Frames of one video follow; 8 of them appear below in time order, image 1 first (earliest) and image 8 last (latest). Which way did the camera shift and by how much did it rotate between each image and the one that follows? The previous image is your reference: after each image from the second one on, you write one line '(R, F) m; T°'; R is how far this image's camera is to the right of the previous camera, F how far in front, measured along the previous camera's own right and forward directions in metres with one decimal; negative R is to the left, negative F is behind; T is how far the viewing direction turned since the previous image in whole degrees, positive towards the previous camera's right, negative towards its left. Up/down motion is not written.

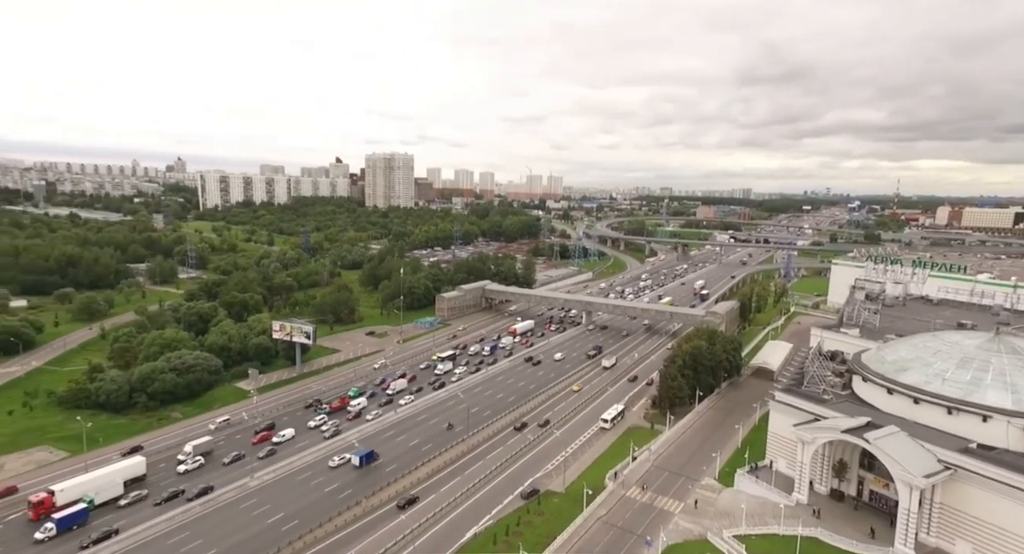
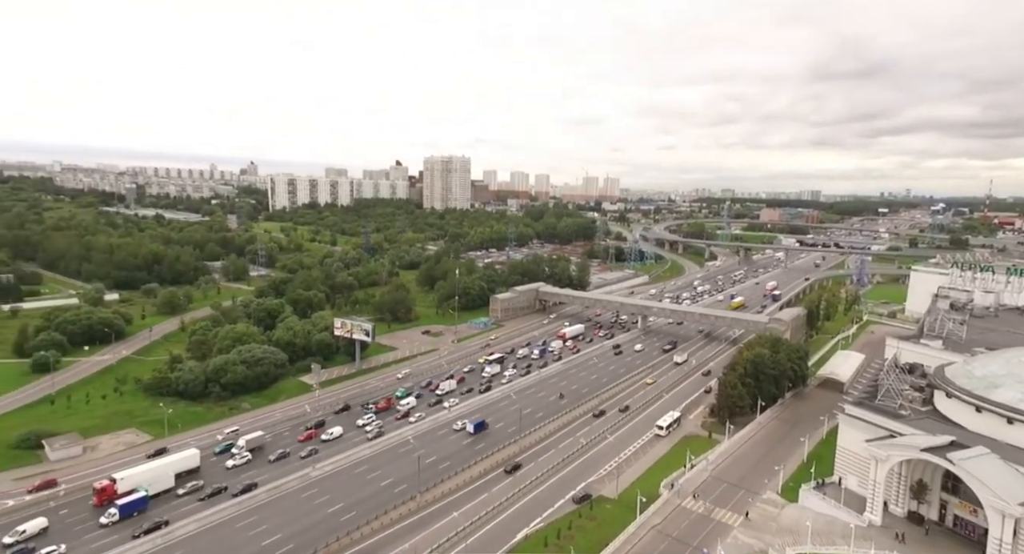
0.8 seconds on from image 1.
(0.0, +0.1) m; -5°
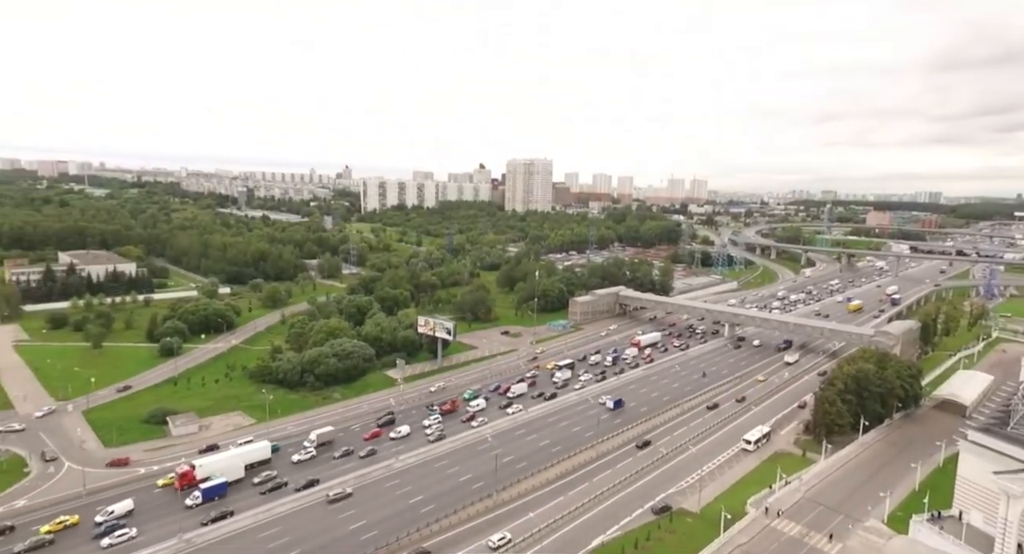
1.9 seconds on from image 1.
(-0.1, +0.2) m; -7°
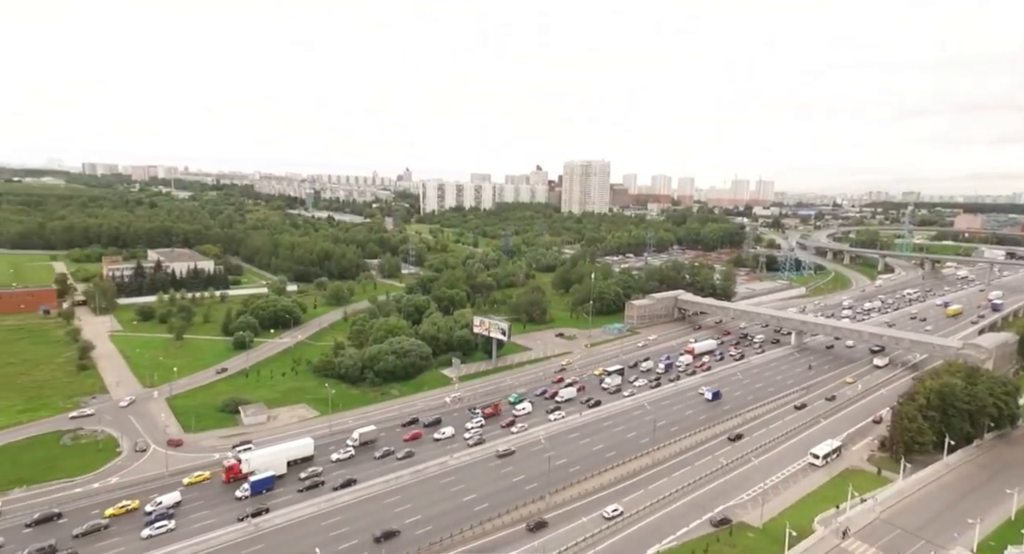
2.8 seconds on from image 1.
(0.0, +0.2) m; -5°
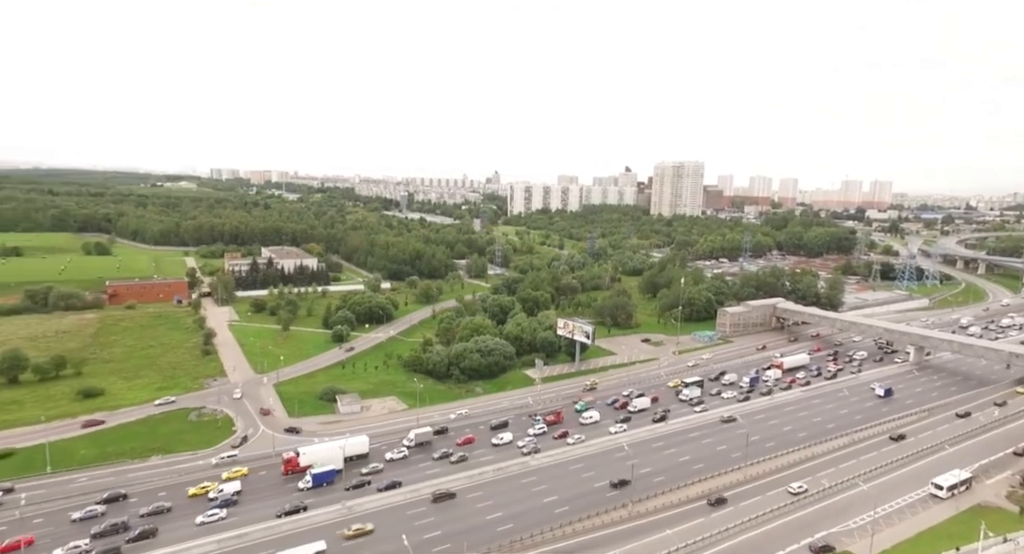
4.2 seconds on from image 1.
(-0.2, +0.4) m; -8°
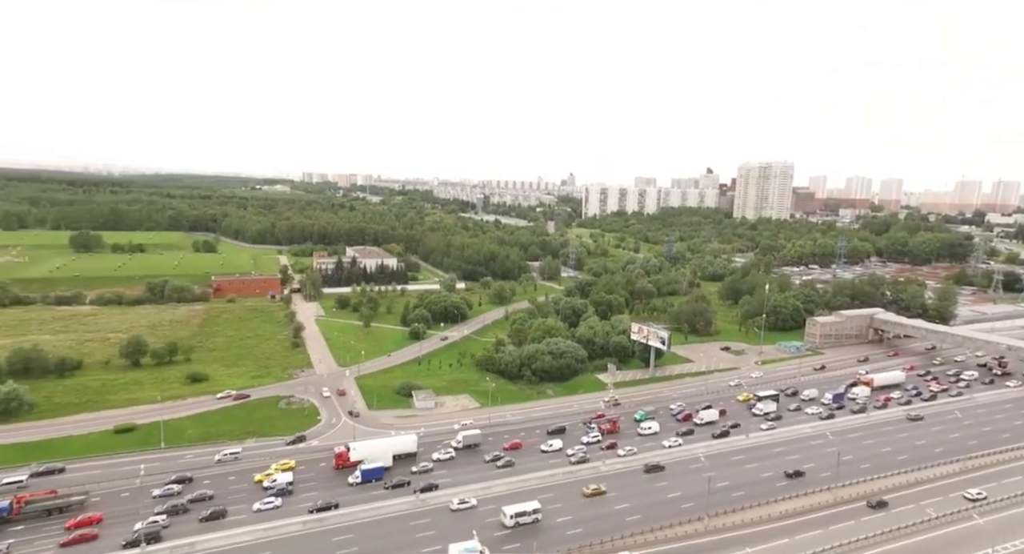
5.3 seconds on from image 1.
(-0.2, +0.6) m; -7°
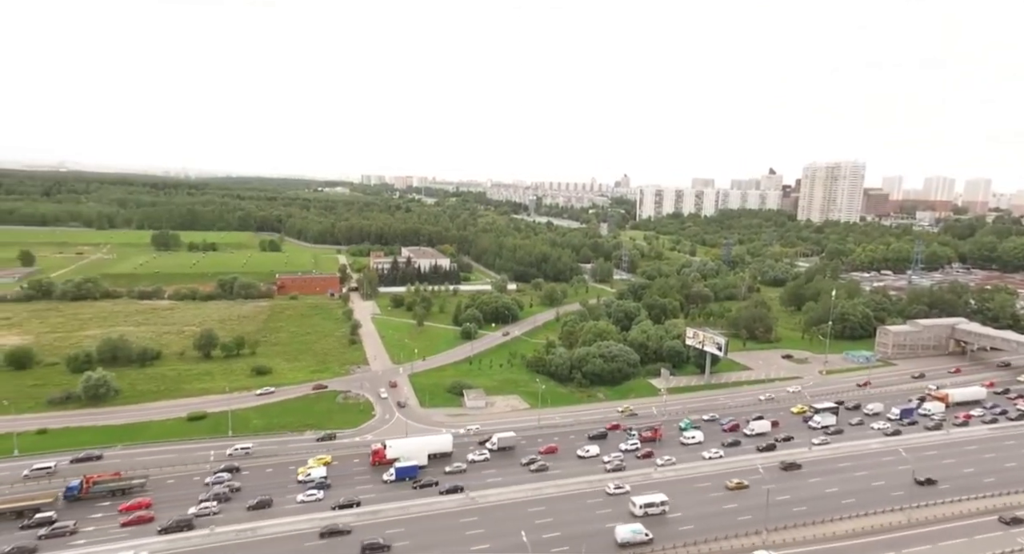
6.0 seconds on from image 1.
(-0.1, +0.6) m; -5°
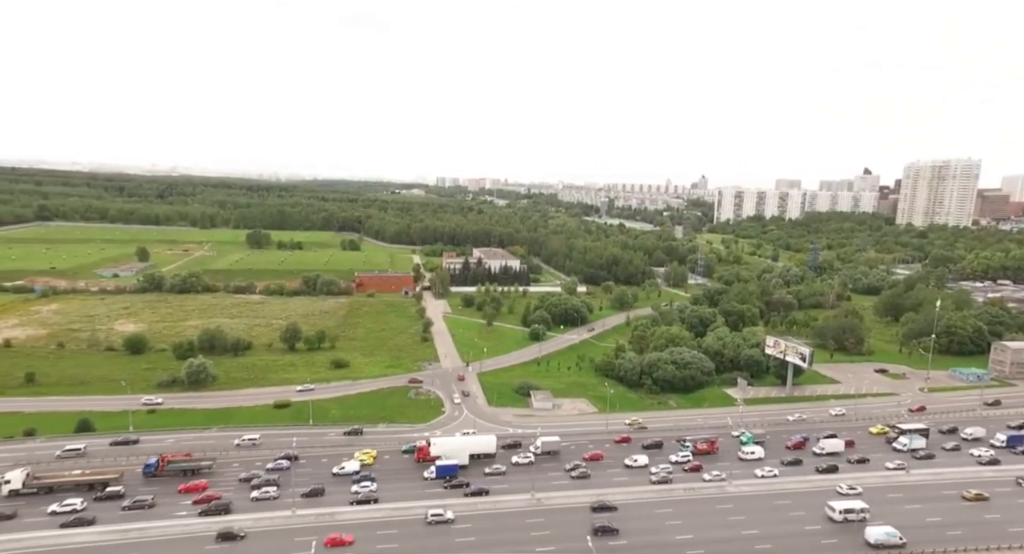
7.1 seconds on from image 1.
(-0.2, +1.3) m; -7°
